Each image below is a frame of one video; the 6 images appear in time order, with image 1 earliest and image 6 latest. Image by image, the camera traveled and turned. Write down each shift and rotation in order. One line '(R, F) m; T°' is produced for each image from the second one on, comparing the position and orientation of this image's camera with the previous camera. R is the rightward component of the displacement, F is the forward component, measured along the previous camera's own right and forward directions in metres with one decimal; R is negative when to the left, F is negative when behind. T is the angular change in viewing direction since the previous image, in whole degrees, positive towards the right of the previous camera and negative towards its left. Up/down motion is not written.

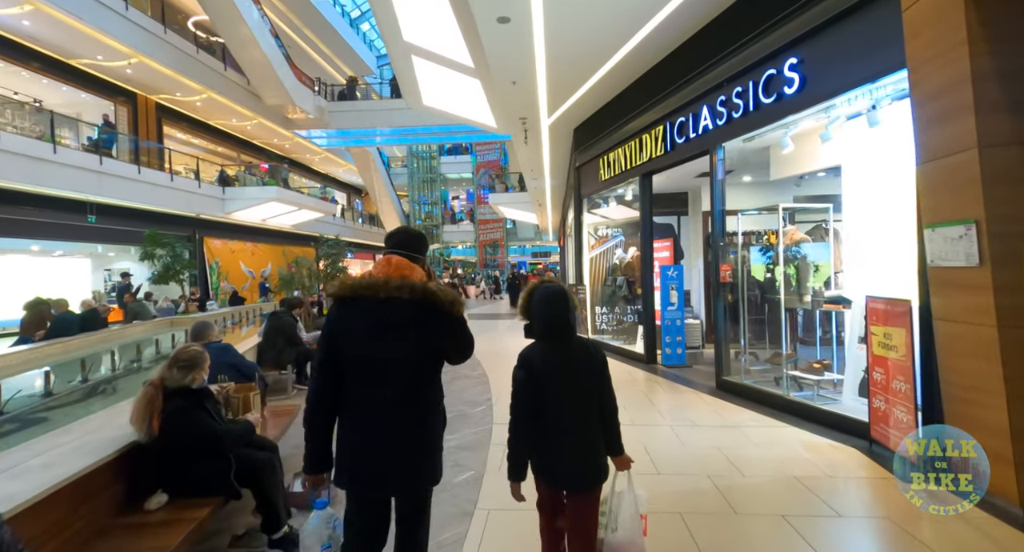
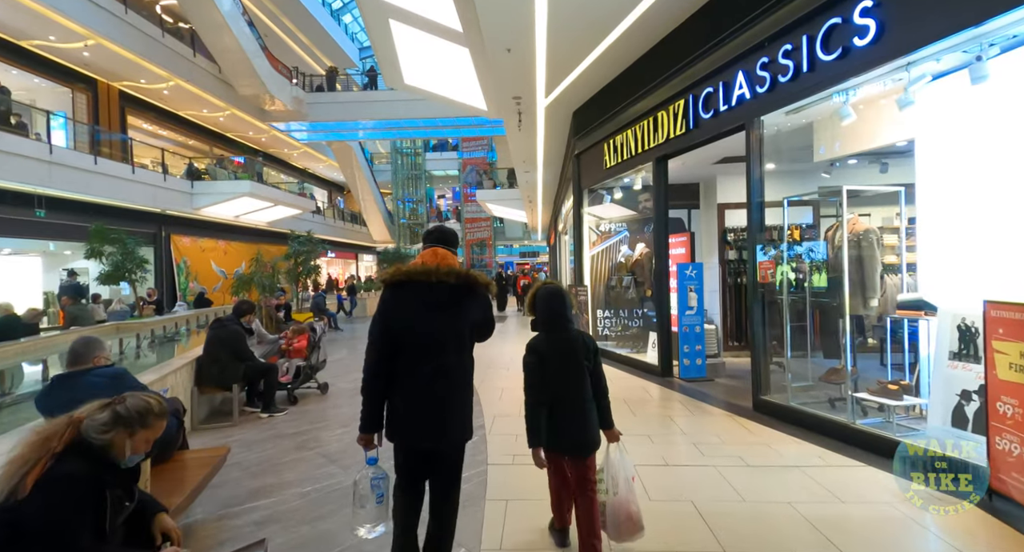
(-0.1, +0.9) m; +2°
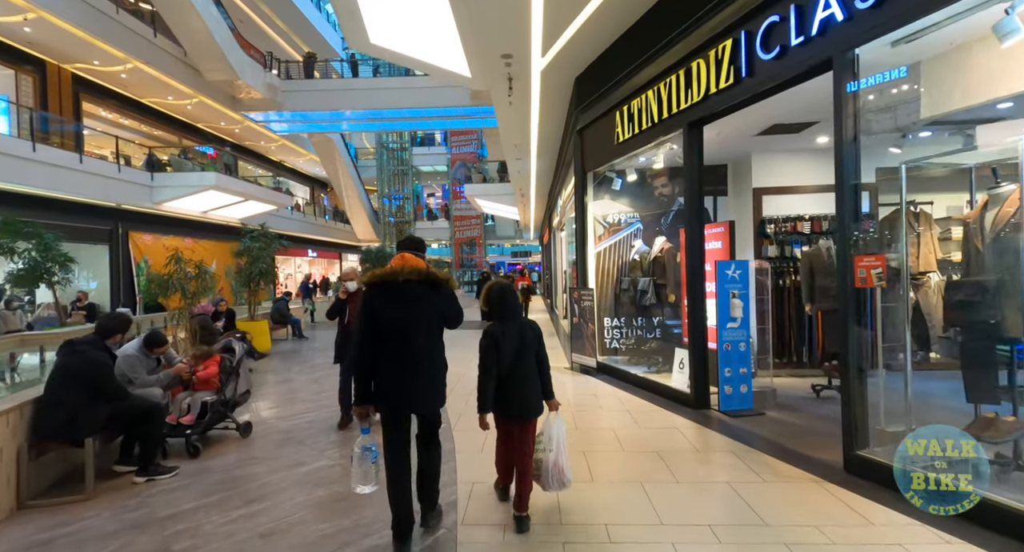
(0.0, +1.3) m; +1°
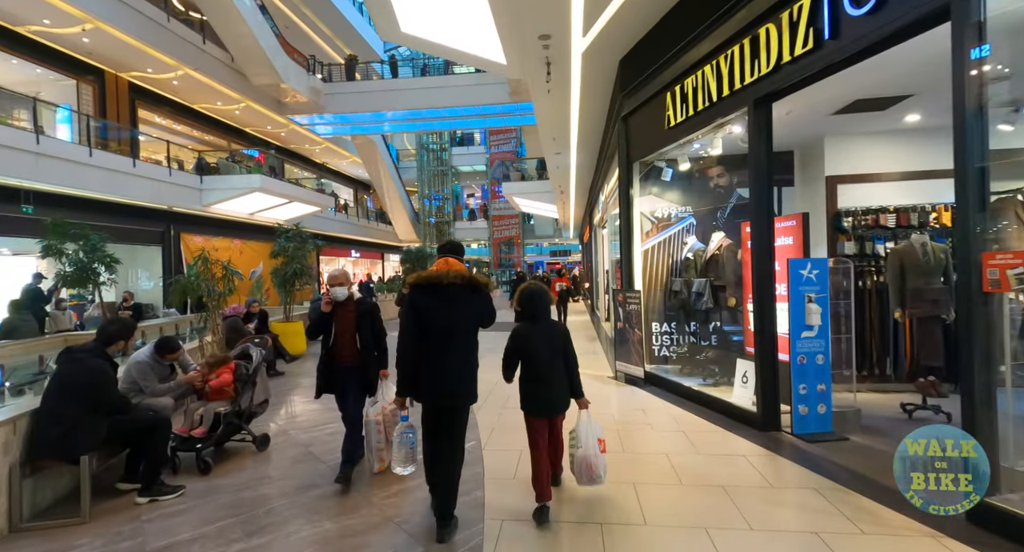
(0.0, +0.4) m; -5°
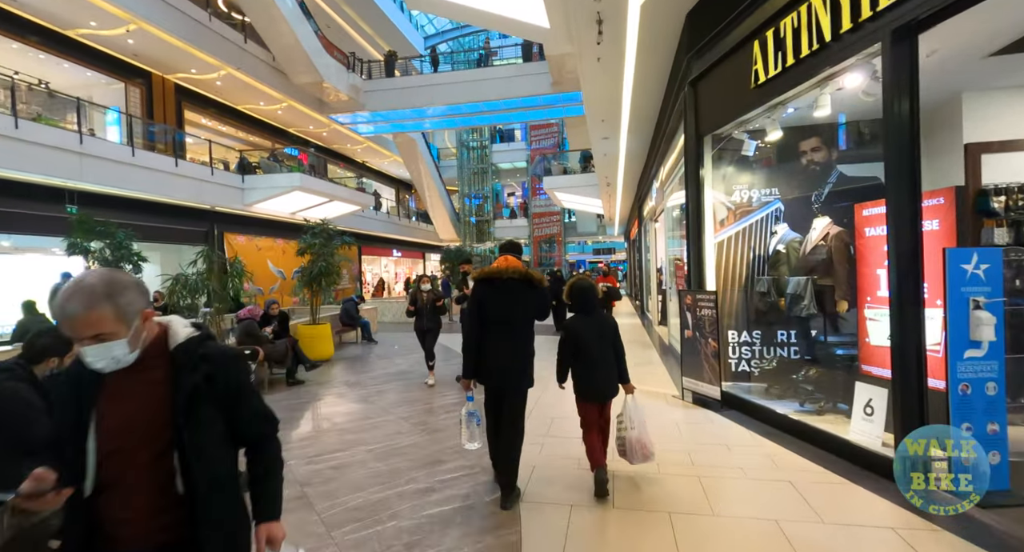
(0.0, +0.8) m; -5°
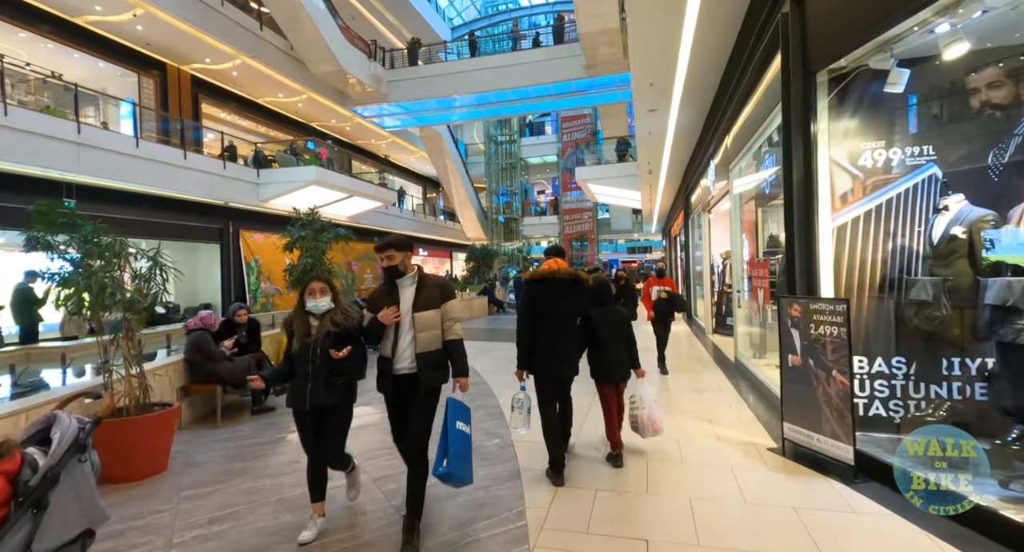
(0.0, +1.3) m; -4°
